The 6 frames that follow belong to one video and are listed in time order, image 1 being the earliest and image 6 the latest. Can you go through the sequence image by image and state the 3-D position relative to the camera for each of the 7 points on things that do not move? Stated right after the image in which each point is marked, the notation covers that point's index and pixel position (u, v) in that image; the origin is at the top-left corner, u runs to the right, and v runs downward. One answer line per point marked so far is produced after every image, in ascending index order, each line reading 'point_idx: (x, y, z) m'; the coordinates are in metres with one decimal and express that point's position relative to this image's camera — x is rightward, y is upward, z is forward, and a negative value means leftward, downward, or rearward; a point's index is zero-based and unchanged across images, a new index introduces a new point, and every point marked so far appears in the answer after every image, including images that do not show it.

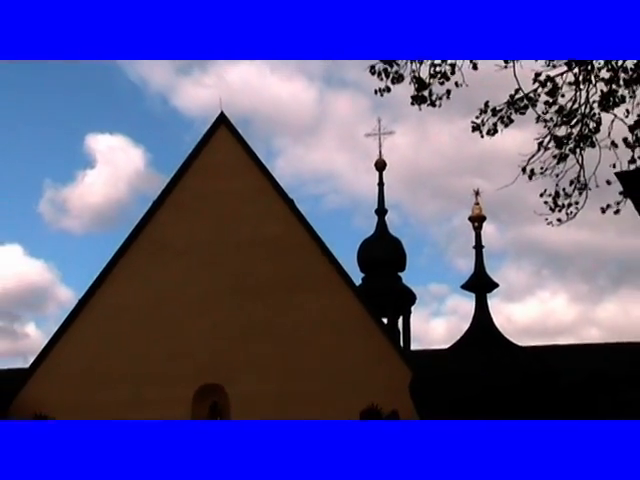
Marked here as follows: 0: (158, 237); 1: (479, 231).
0: (-1.1, 0.0, +9.2) m
1: (+1.0, +0.1, +8.4) m
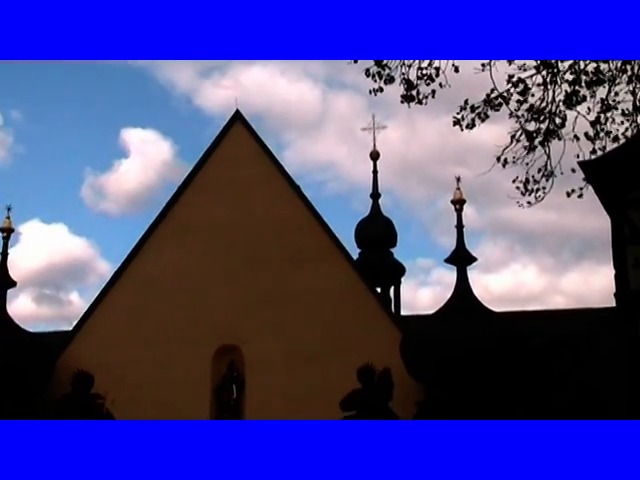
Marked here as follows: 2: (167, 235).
0: (-1.0, +0.2, +10.6) m
1: (+1.0, +0.2, +9.7) m
2: (-1.2, 0.0, +10.5) m
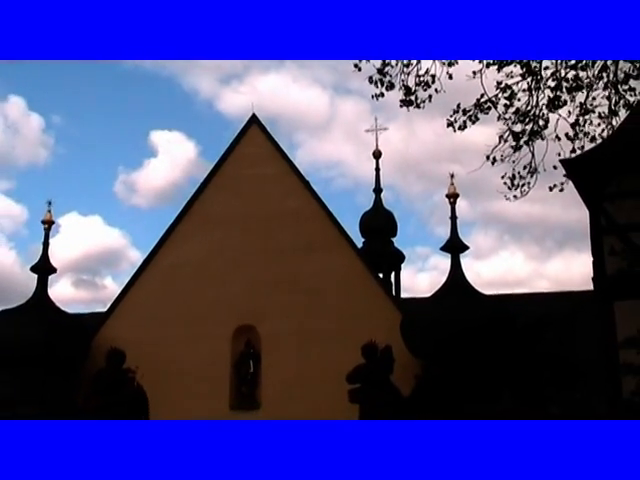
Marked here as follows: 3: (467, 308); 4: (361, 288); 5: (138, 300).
0: (-1.0, +0.3, +11.7) m
1: (+1.1, +0.3, +10.8) m
2: (-1.1, +0.1, +11.6) m
3: (+1.2, -0.5, +10.9) m
4: (+0.3, -0.4, +10.8) m
5: (-1.5, -0.5, +11.2) m
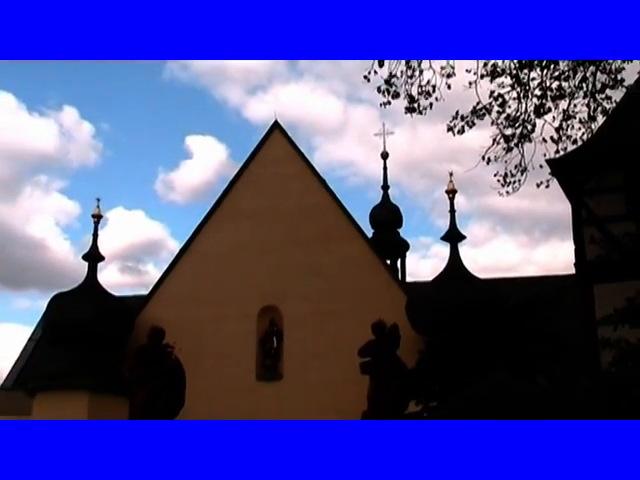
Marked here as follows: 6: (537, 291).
0: (-0.8, +0.3, +13.2) m
1: (+1.2, +0.4, +12.3) m
2: (-1.0, +0.2, +13.1) m
3: (+1.3, -0.5, +12.3) m
4: (+0.5, -0.3, +12.3) m
5: (-1.4, -0.4, +12.7) m
6: (+2.0, -0.5, +12.4) m
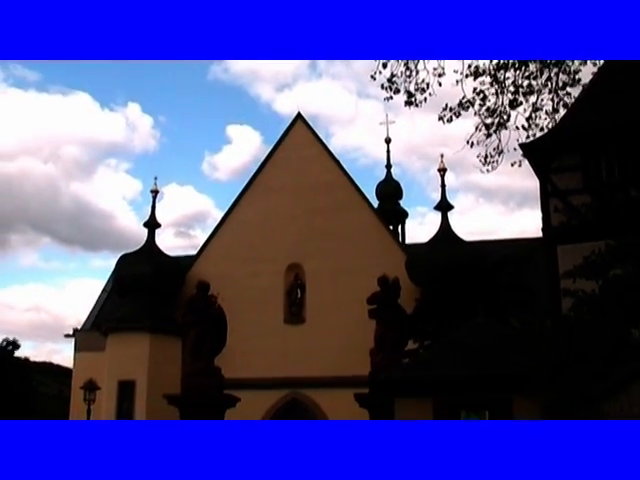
0: (-0.7, +0.7, +16.0) m
1: (+1.4, +0.7, +15.1) m
2: (-0.8, +0.5, +15.9) m
3: (+1.5, -0.1, +15.2) m
4: (+0.6, 0.0, +15.1) m
5: (-1.2, -0.1, +15.5) m
6: (+2.2, -0.1, +15.3) m
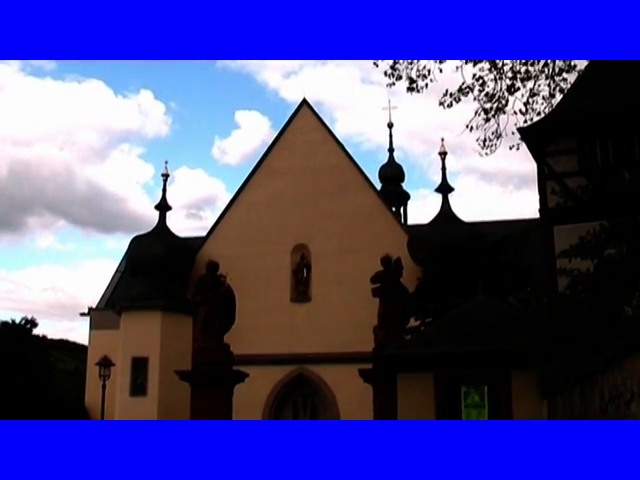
0: (-0.6, +0.9, +16.5) m
1: (+1.4, +0.9, +15.6) m
2: (-0.7, +0.8, +16.4) m
3: (+1.6, +0.1, +15.7) m
4: (+0.7, +0.3, +15.7) m
5: (-1.1, +0.1, +16.1) m
6: (+2.2, +0.1, +15.8) m
